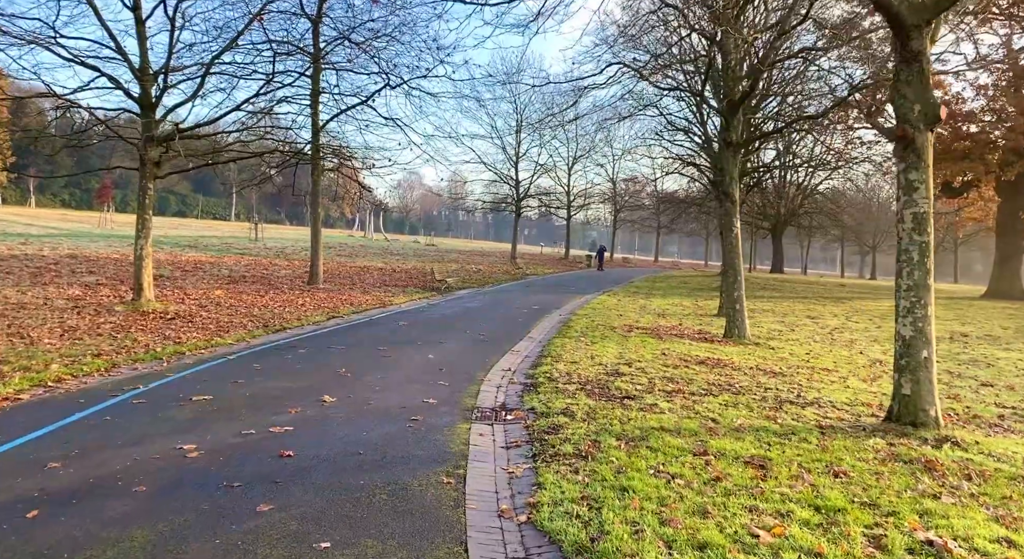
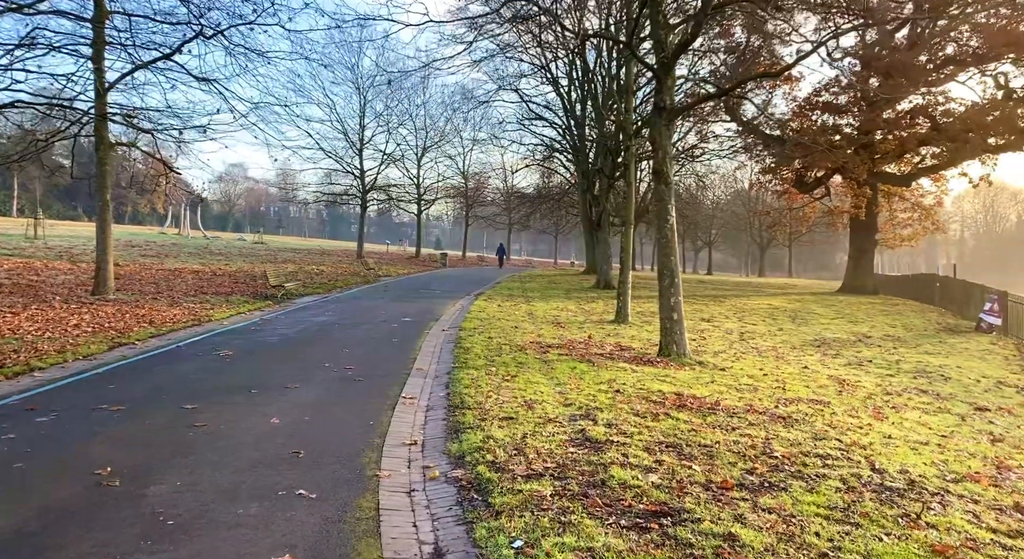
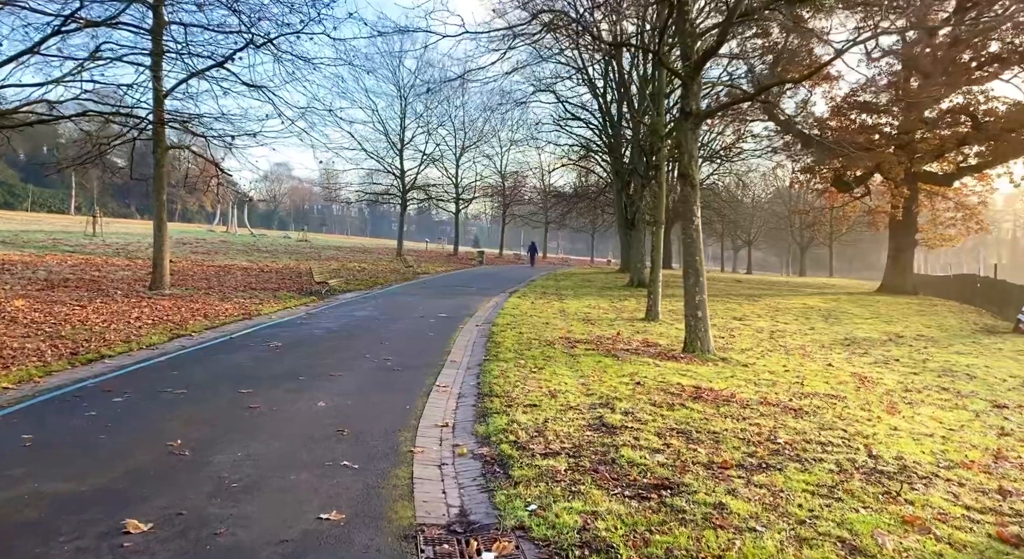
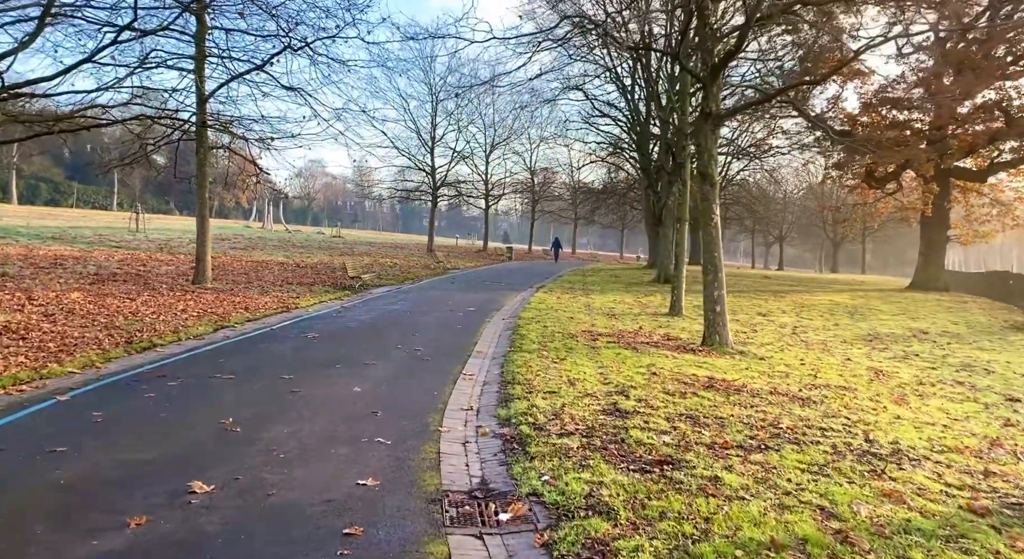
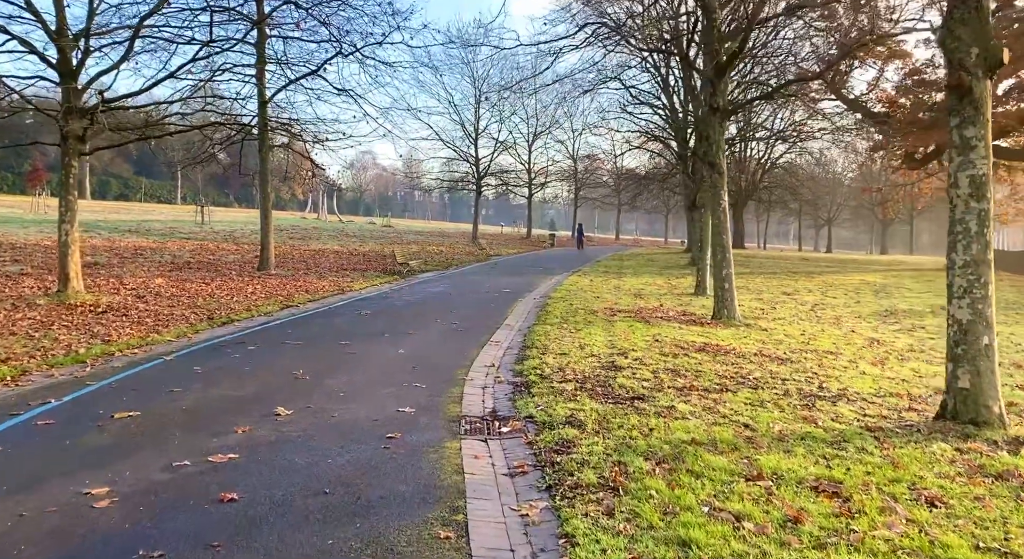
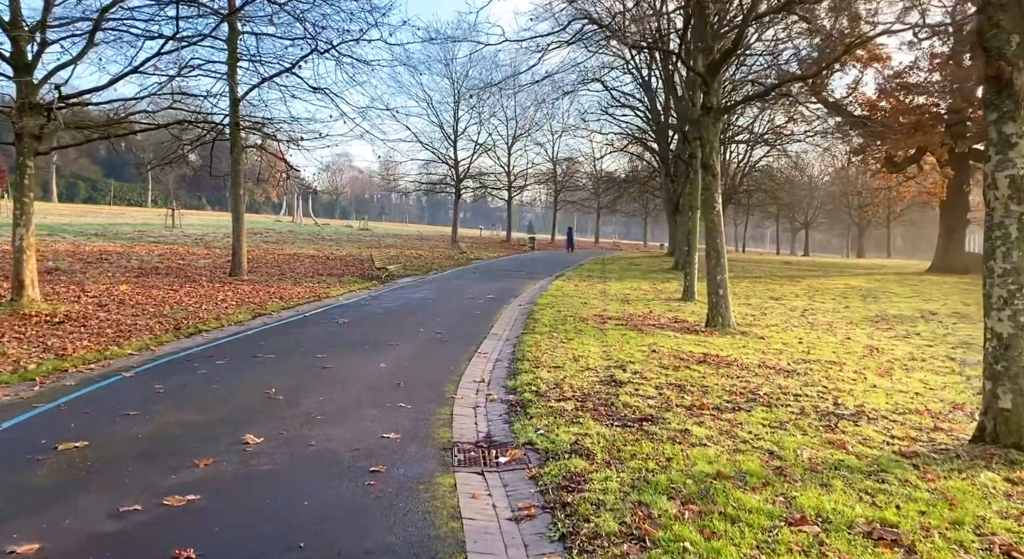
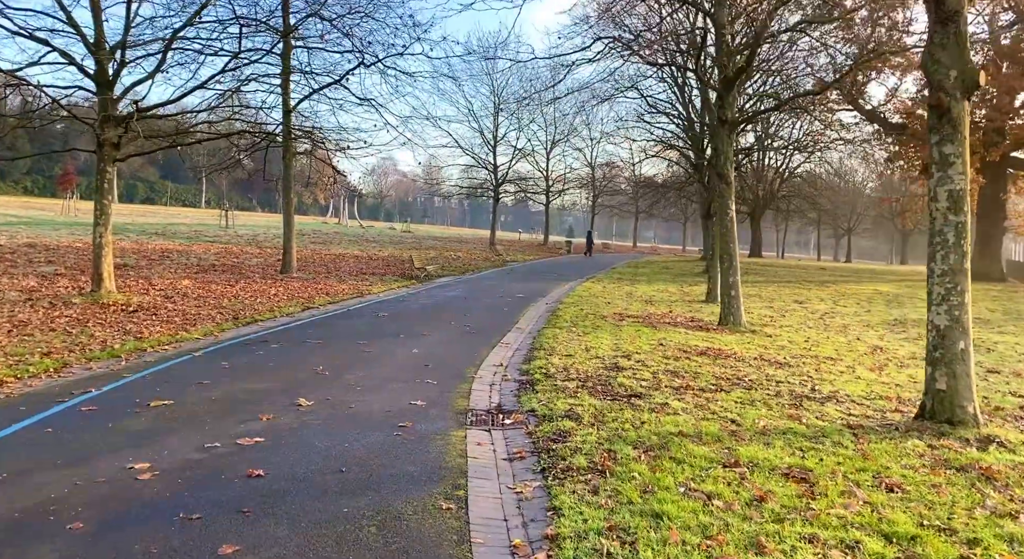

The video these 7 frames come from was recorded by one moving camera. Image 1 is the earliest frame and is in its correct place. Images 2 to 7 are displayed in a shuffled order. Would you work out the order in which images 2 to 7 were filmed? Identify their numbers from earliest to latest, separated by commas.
7, 5, 6, 4, 3, 2
